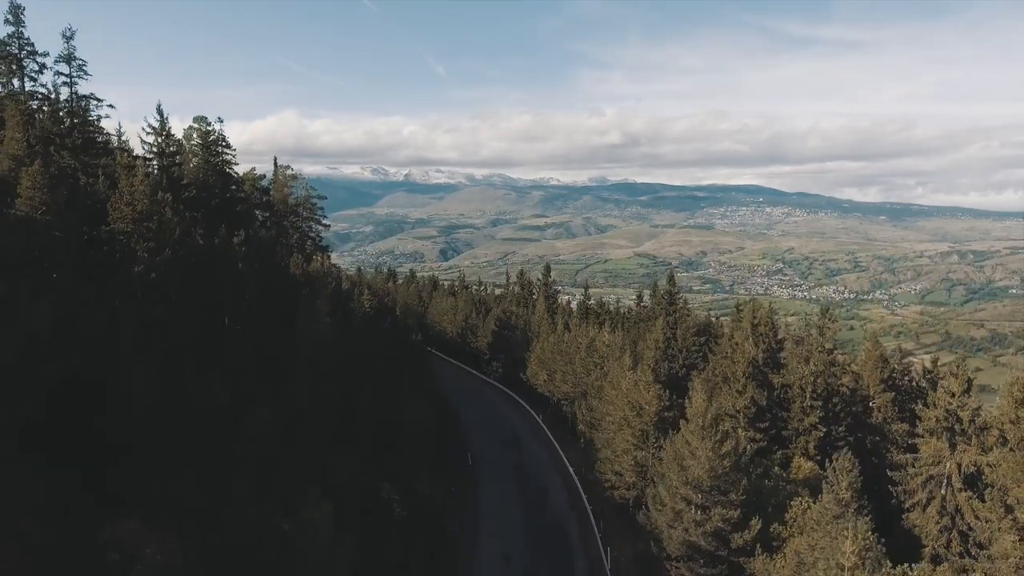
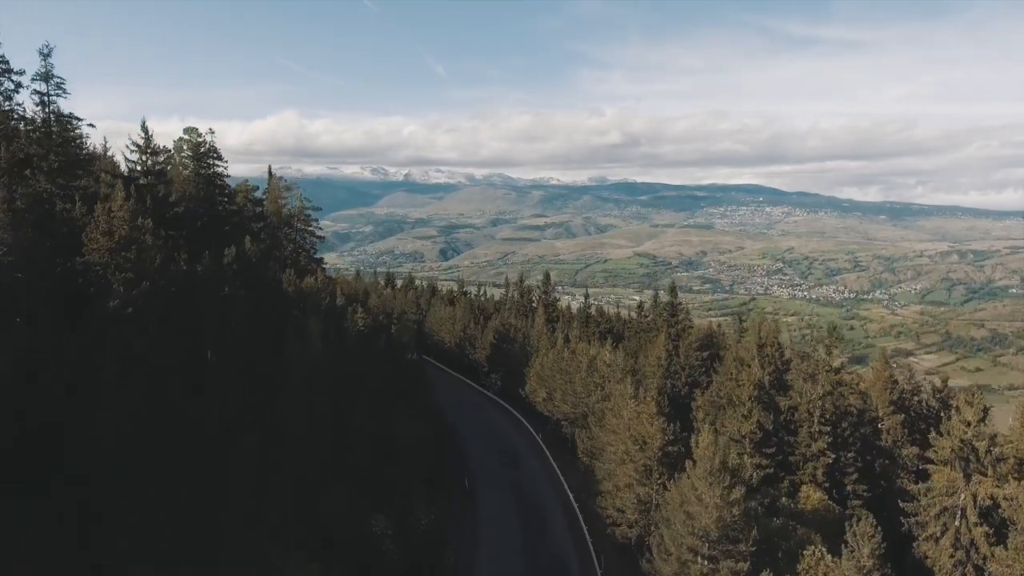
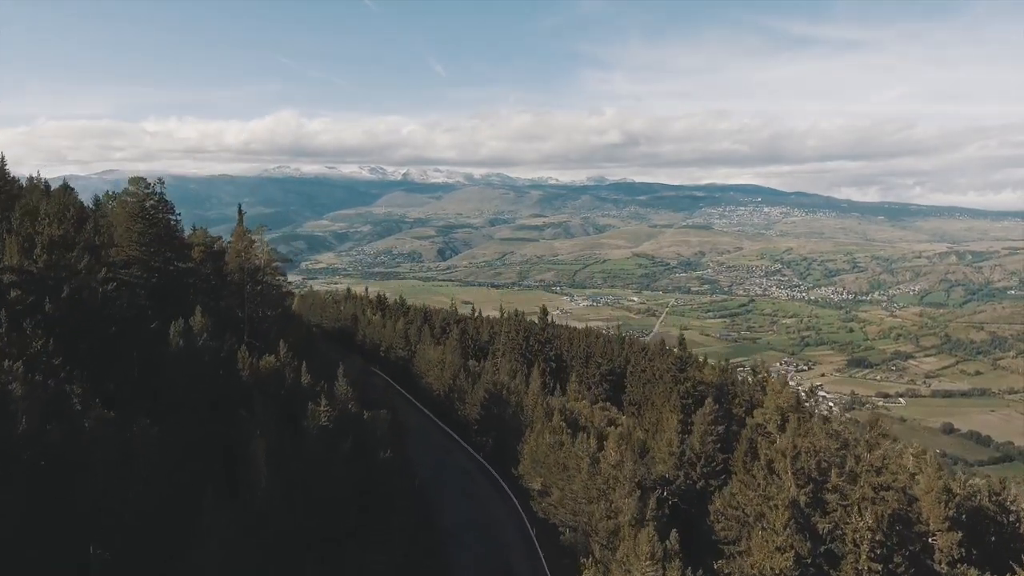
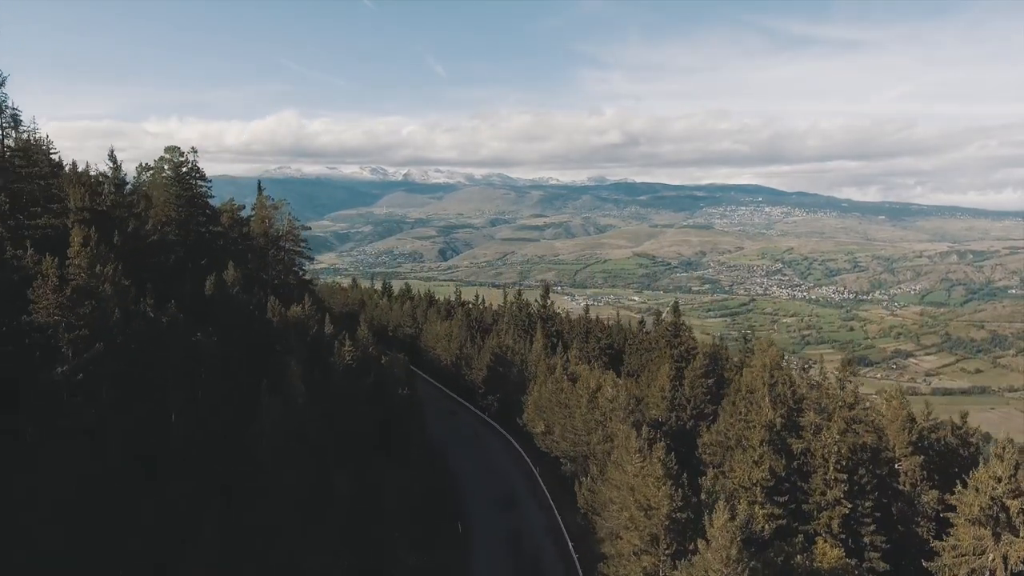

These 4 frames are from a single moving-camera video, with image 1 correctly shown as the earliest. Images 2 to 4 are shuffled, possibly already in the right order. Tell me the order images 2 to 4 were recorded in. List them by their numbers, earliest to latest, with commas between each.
2, 4, 3
